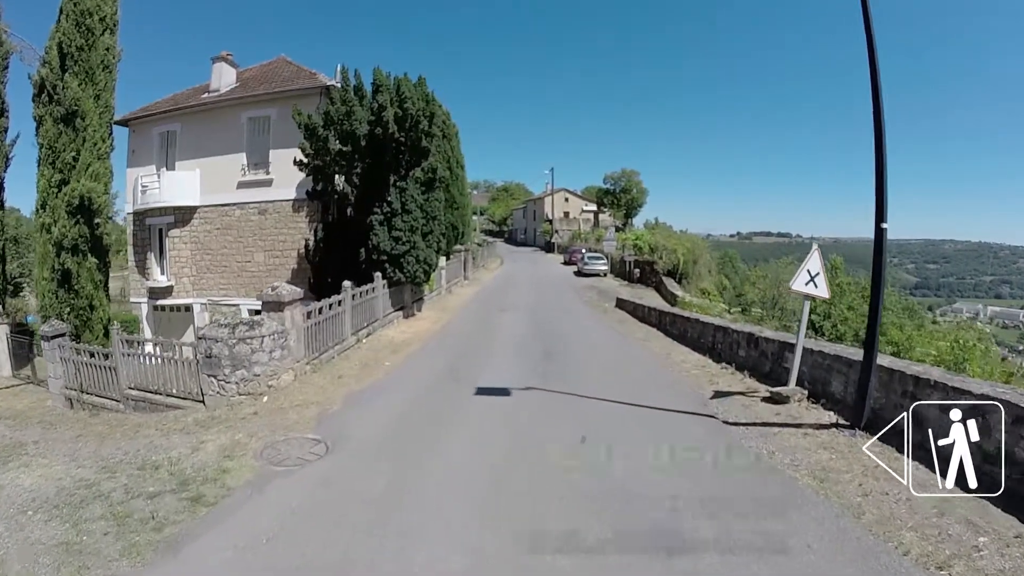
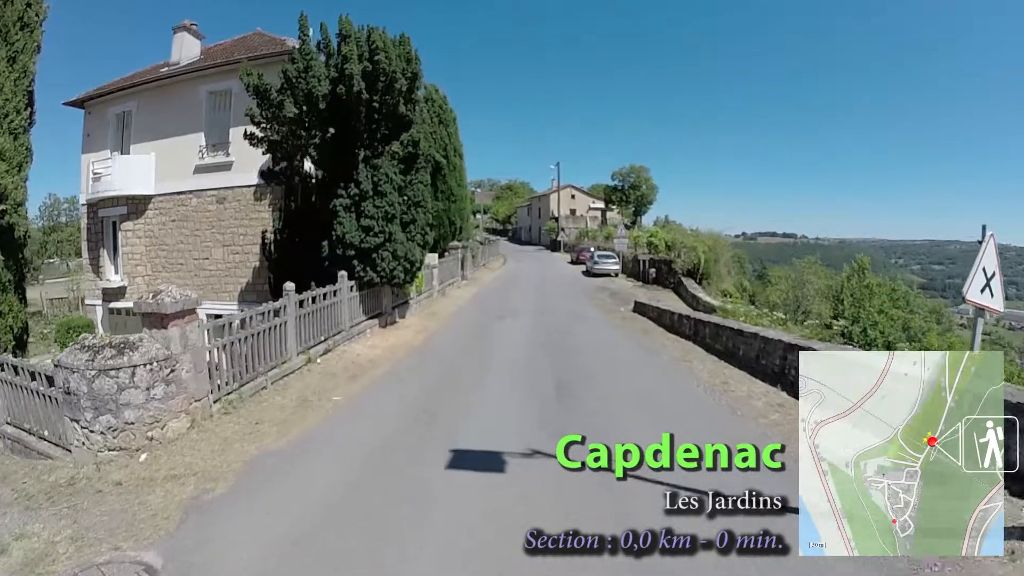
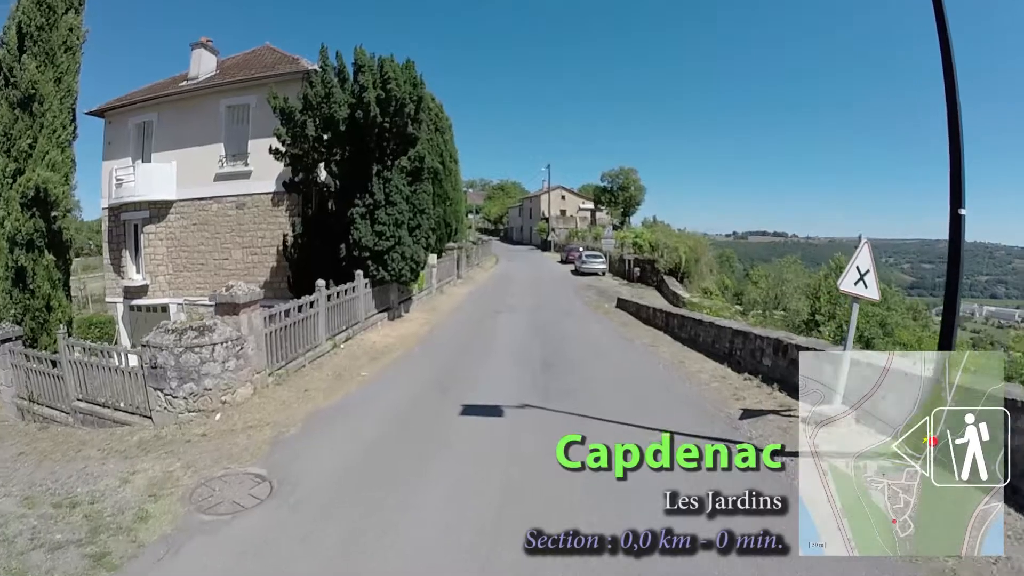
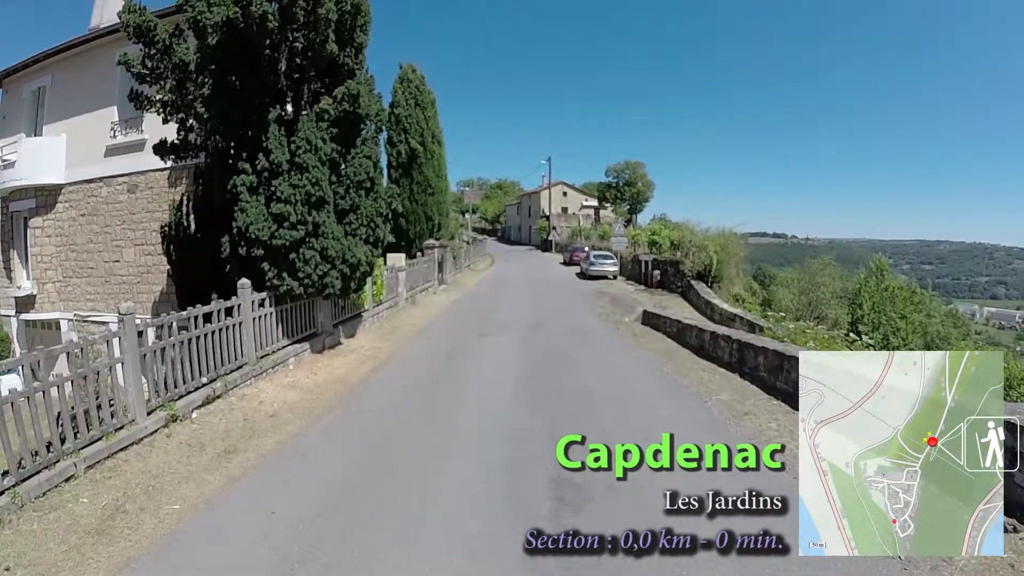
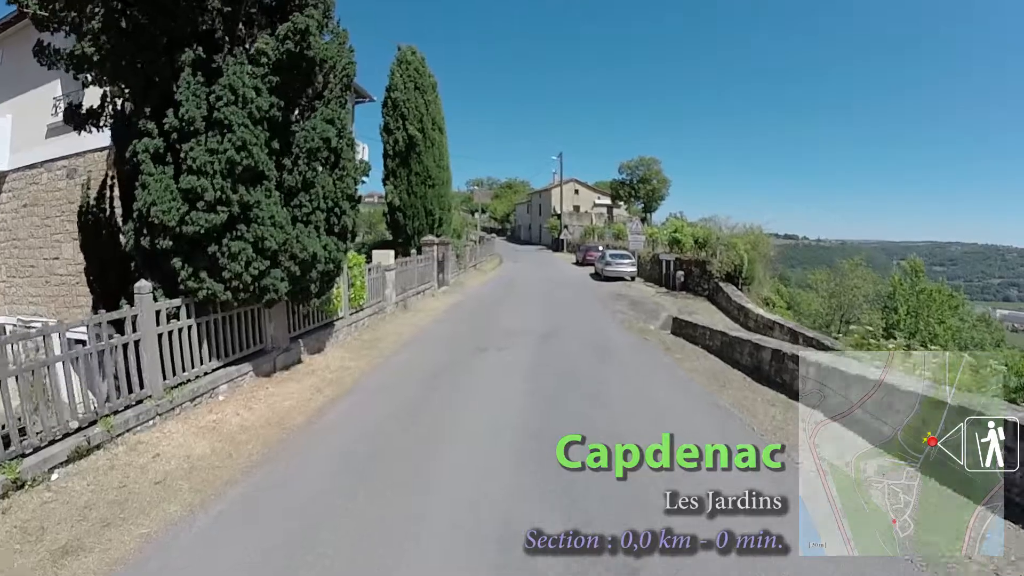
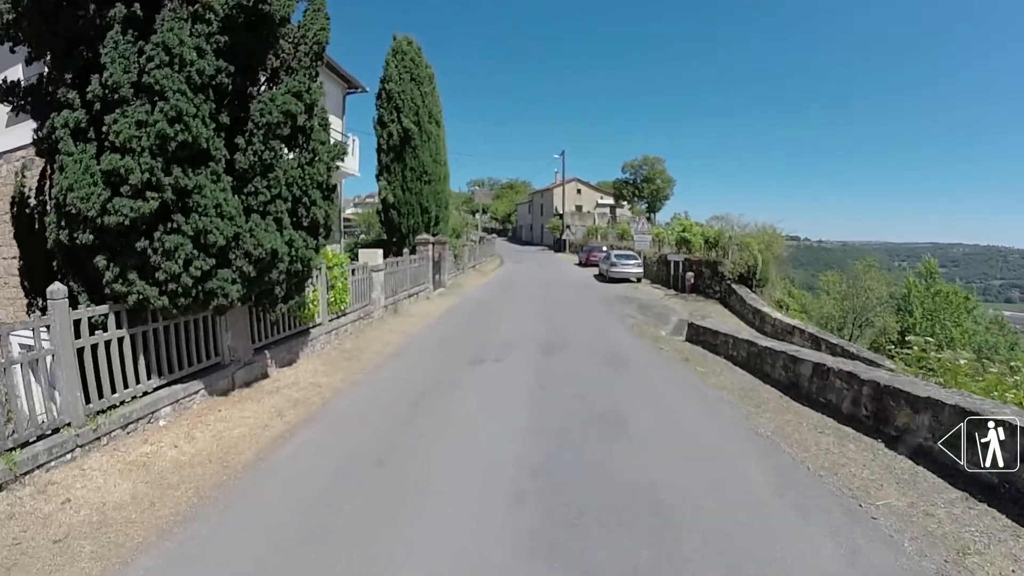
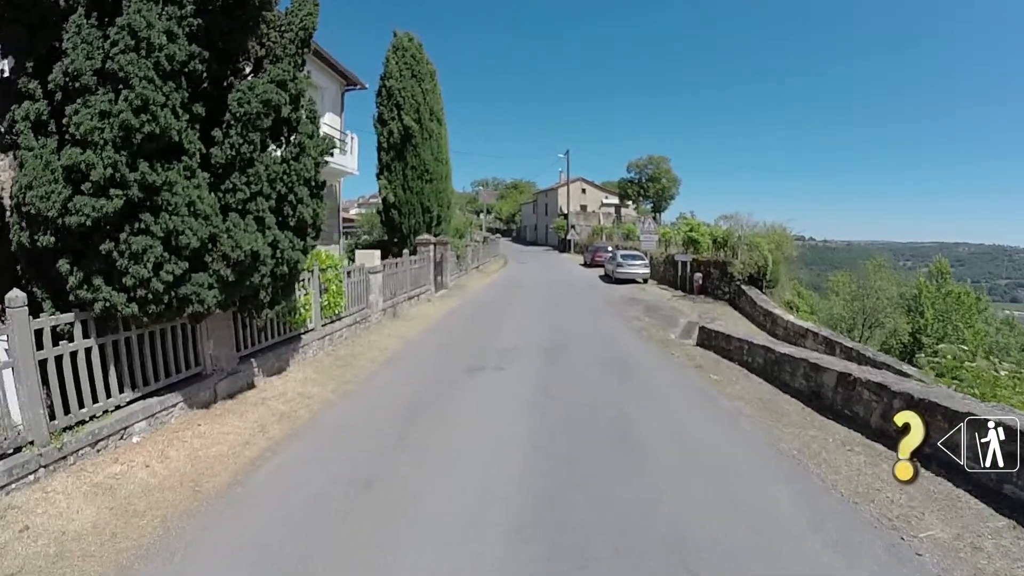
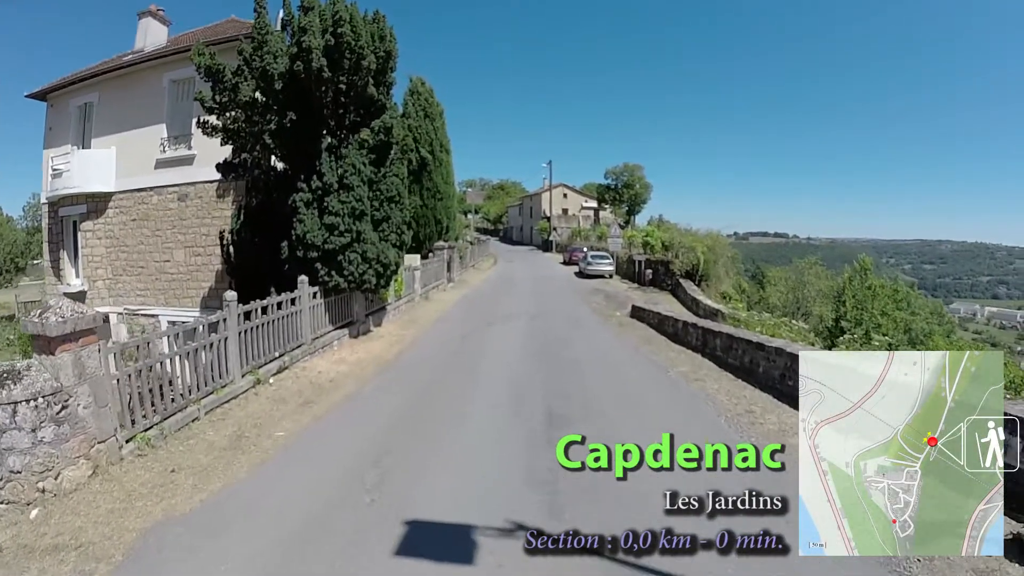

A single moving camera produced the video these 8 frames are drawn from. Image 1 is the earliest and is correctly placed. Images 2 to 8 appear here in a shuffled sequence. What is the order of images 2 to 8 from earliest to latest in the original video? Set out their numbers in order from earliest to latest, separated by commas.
3, 2, 8, 4, 5, 6, 7
